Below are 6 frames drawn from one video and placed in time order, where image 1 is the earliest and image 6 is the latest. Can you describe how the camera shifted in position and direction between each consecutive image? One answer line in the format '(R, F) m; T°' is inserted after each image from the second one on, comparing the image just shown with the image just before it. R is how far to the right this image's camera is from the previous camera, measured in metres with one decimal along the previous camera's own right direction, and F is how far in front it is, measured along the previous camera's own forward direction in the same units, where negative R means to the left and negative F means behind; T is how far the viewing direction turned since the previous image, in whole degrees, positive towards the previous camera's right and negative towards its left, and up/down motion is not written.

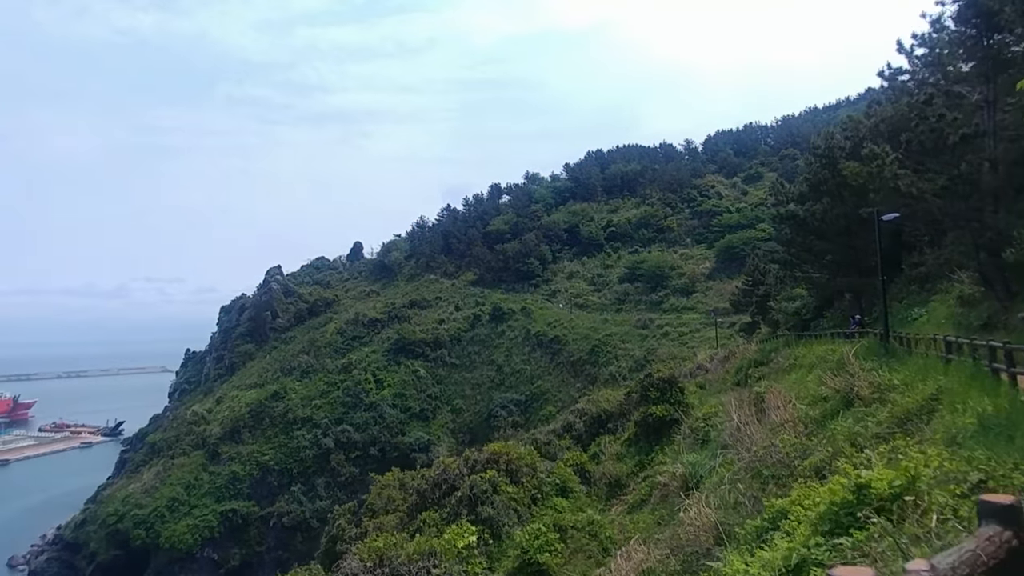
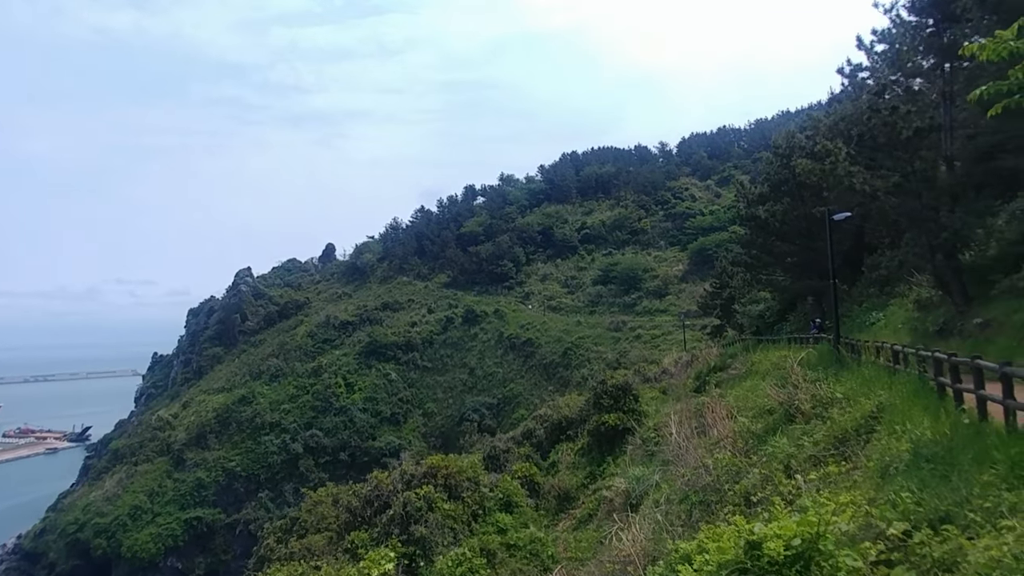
(+0.9, +1.0) m; +2°
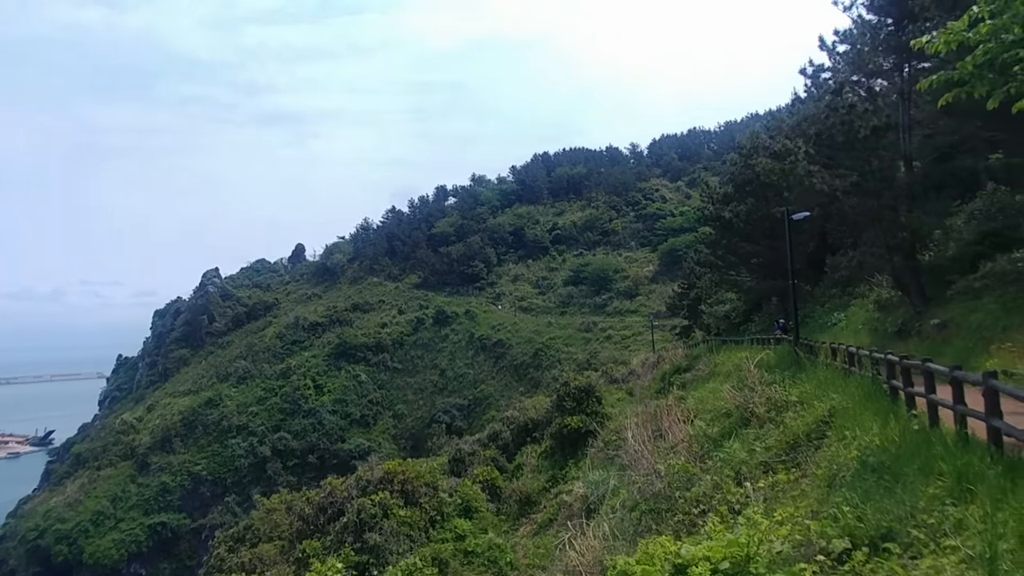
(+0.3, +0.4) m; +2°
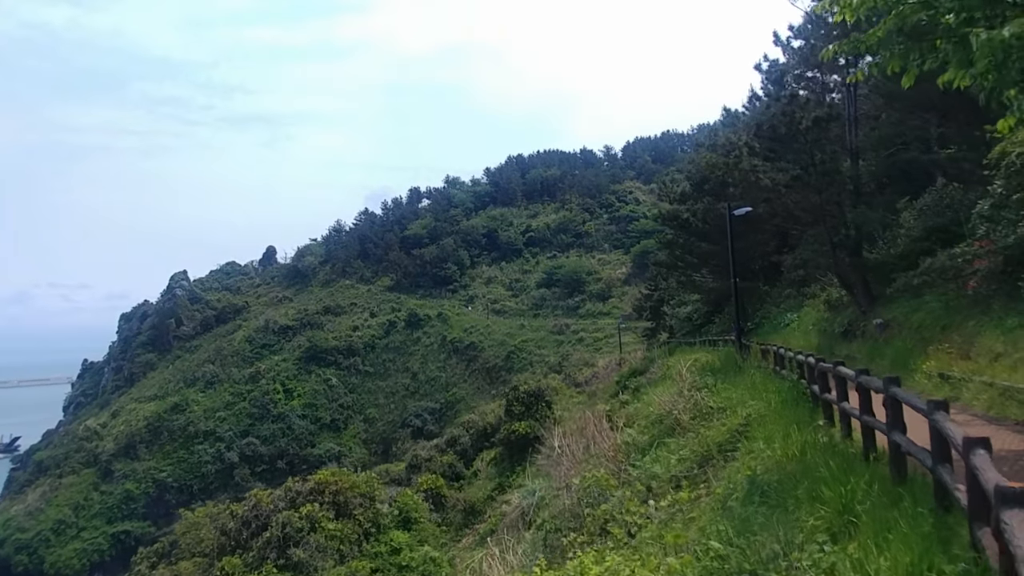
(+0.8, +0.8) m; +2°
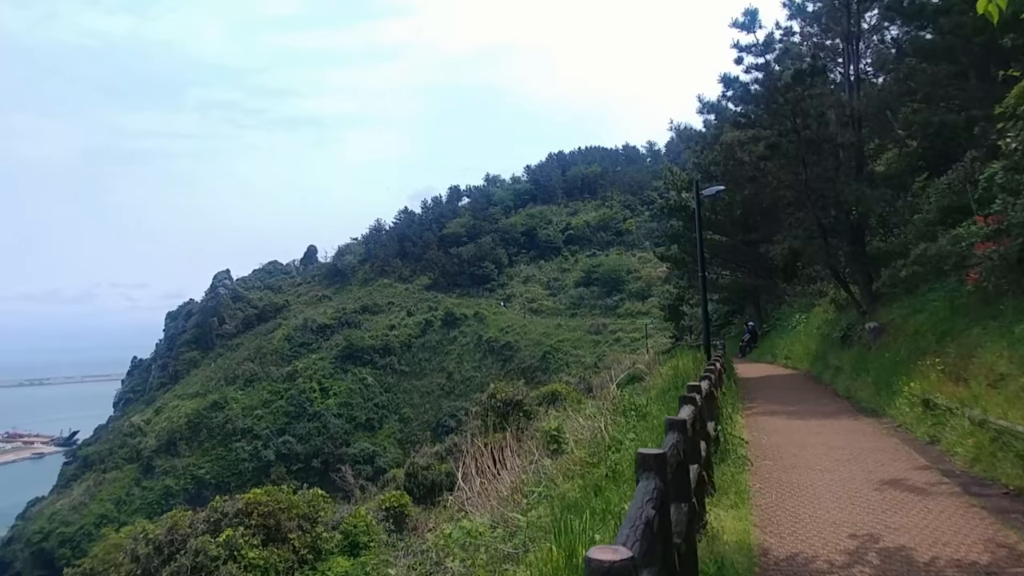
(+1.8, +2.1) m; -4°
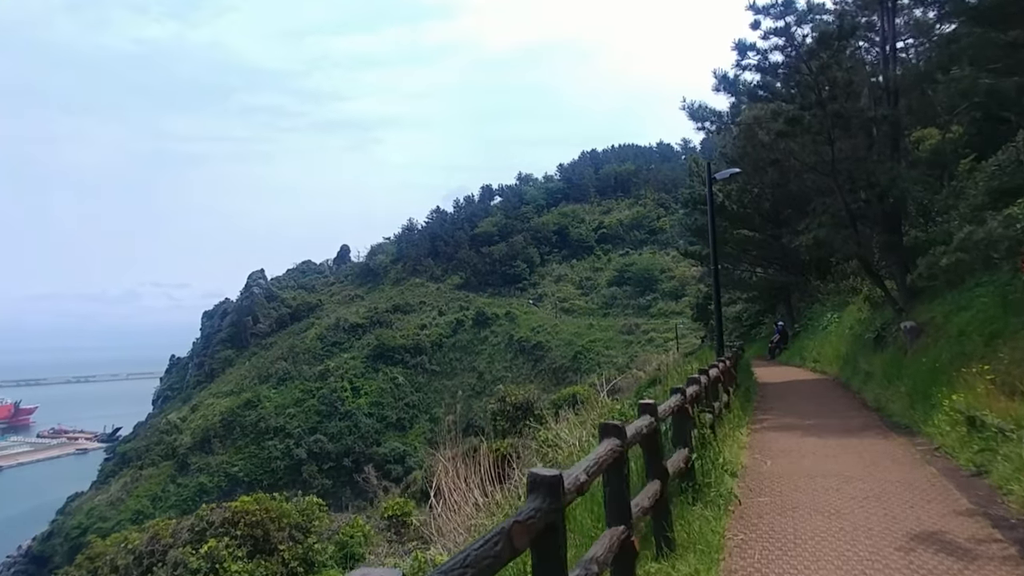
(+0.6, +1.0) m; -3°
